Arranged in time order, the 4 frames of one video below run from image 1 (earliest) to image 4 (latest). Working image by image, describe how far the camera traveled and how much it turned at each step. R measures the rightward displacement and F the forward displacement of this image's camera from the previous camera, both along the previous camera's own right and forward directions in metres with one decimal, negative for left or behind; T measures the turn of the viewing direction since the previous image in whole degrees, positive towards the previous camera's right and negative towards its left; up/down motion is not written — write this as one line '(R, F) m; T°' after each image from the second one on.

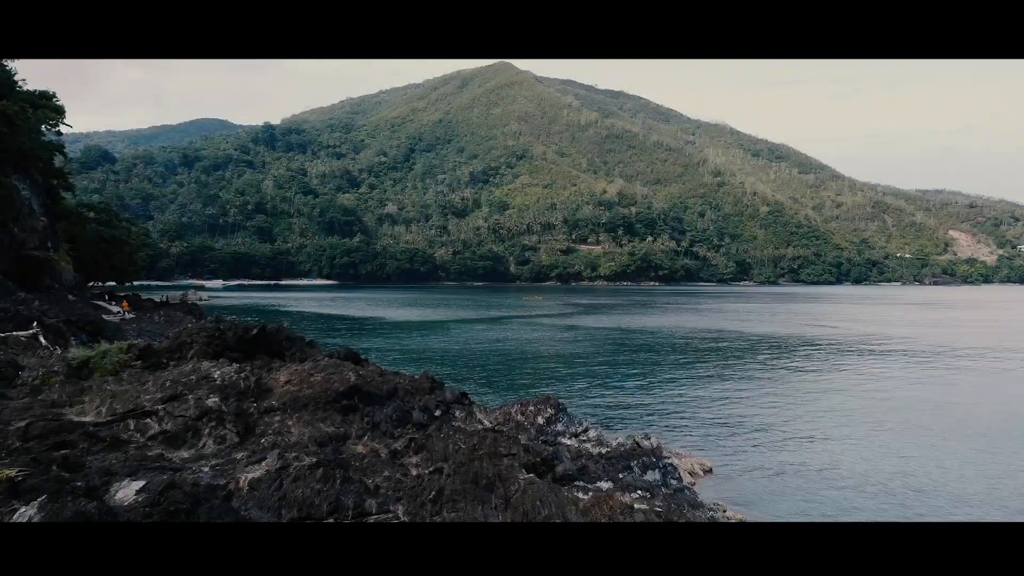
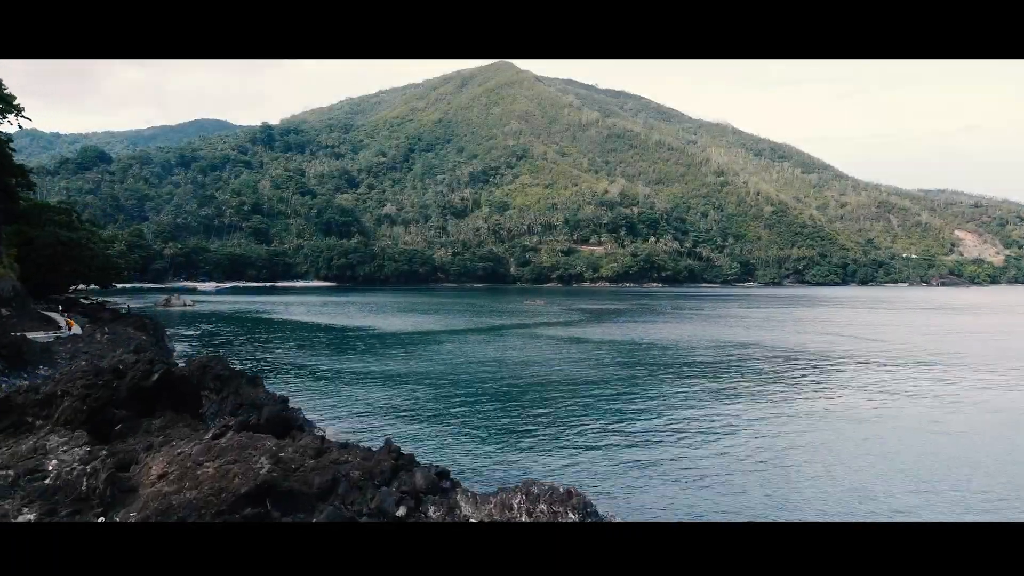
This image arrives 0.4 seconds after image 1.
(0.0, +2.3) m; 0°
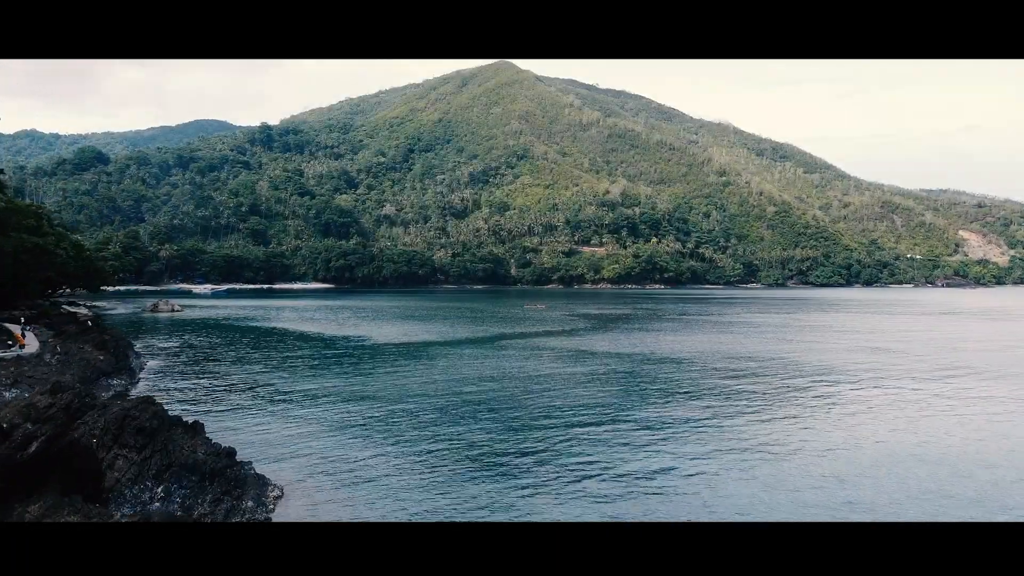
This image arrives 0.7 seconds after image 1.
(0.0, +1.5) m; 0°
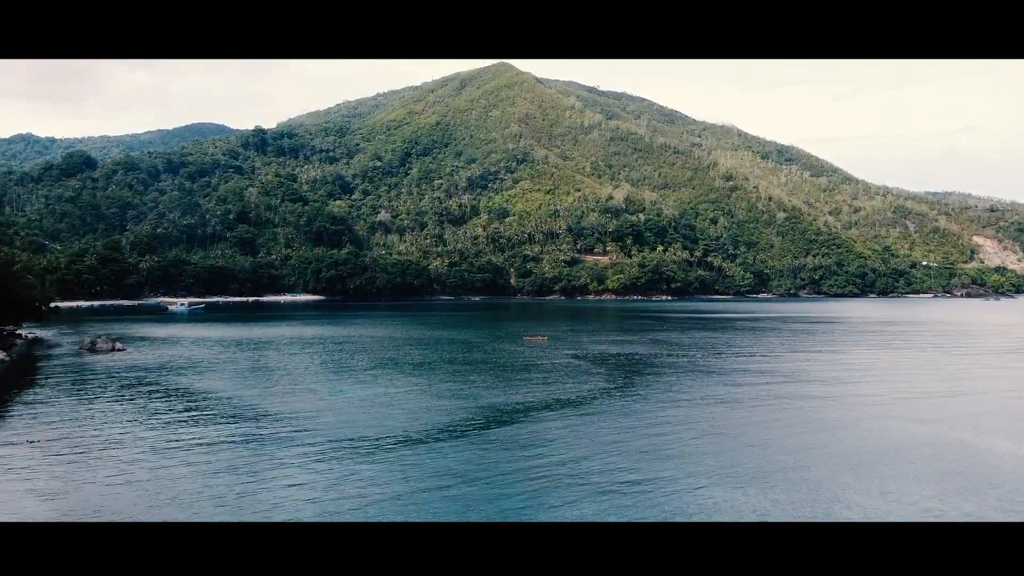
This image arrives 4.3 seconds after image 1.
(+0.1, +6.0) m; 0°
